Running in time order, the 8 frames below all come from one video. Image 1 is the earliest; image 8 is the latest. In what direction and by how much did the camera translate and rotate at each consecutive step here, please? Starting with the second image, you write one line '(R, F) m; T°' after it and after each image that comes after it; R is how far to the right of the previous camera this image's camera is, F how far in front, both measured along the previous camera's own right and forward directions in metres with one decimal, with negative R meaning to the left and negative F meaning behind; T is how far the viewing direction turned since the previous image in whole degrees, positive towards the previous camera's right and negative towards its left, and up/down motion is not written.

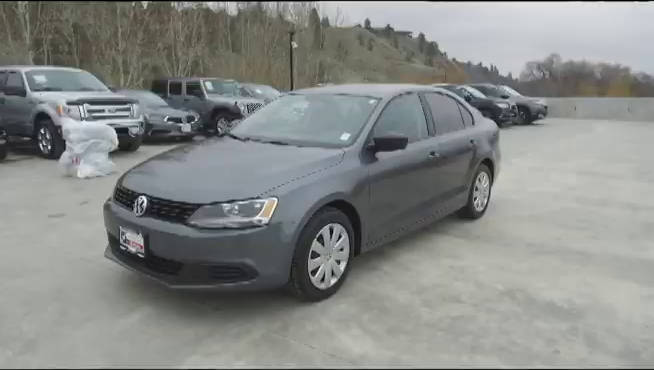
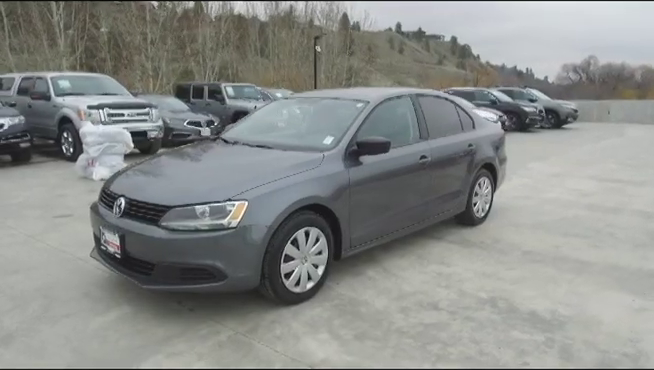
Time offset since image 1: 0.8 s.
(+0.4, 0.0) m; -4°
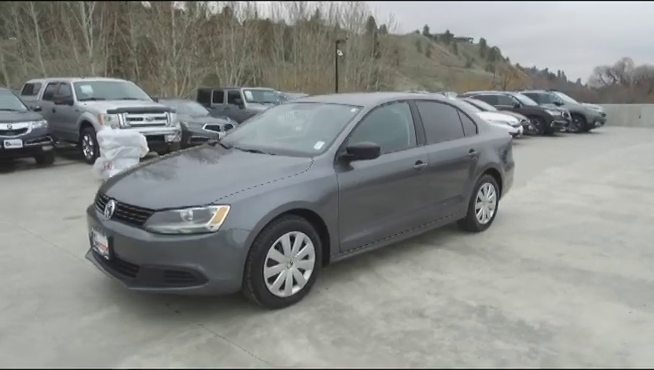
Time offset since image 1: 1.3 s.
(+0.3, 0.0) m; -3°
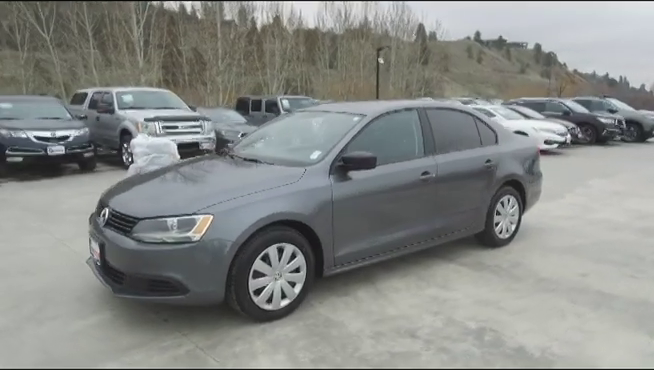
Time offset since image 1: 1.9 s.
(+0.5, +0.1) m; -6°
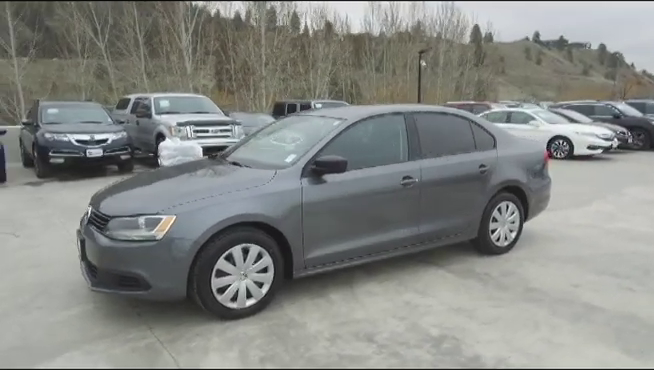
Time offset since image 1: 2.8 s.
(+0.7, 0.0) m; -6°
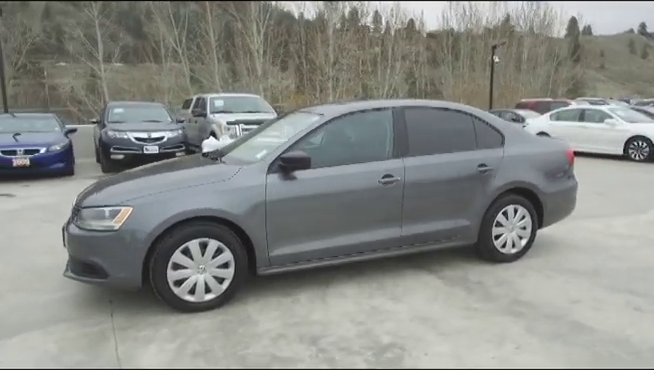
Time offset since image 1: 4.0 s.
(+1.0, +0.2) m; -10°
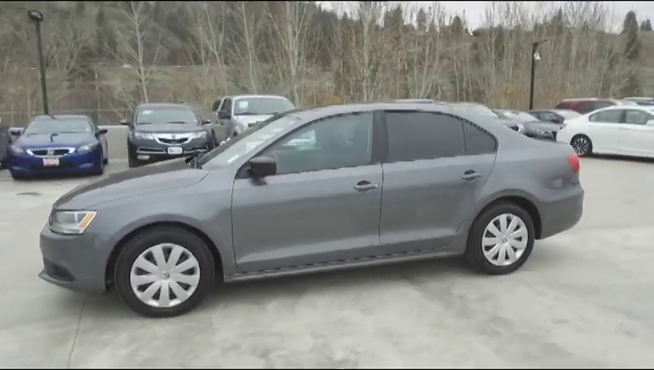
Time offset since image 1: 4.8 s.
(+0.6, +0.1) m; -5°
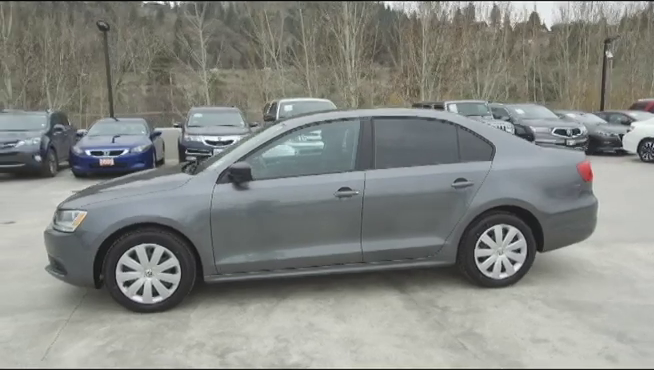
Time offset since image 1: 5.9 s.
(+0.8, 0.0) m; -8°
